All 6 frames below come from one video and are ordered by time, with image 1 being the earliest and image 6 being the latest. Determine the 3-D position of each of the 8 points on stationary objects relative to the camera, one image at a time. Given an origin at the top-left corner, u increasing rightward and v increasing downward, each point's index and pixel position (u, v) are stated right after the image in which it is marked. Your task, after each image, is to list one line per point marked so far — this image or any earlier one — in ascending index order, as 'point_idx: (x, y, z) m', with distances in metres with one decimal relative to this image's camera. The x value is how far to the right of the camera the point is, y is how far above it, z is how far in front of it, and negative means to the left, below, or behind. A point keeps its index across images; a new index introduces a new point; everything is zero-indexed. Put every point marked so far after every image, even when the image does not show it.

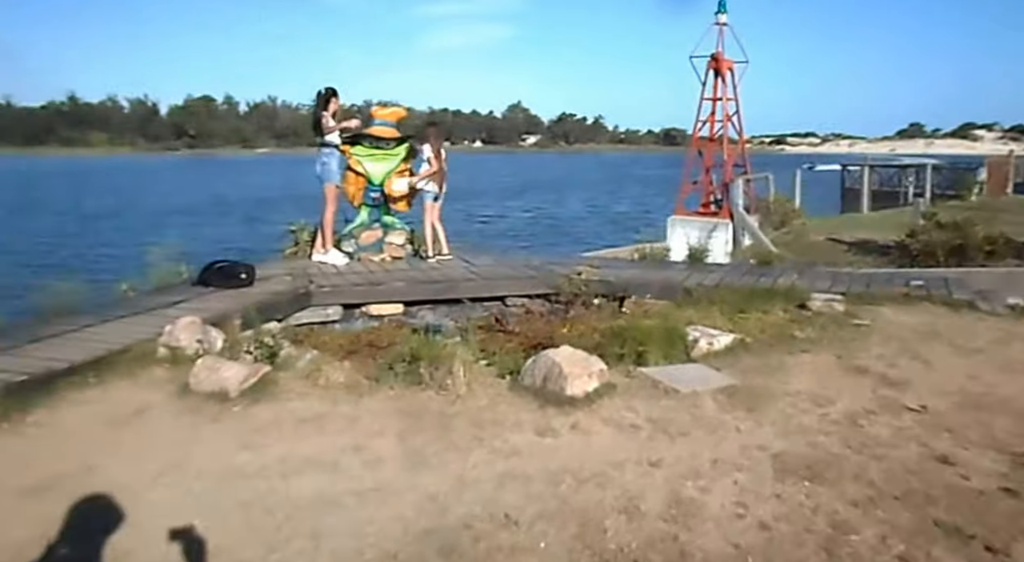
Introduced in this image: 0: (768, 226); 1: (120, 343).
0: (+6.8, +1.5, +18.8) m
1: (-2.4, -0.4, +4.3) m
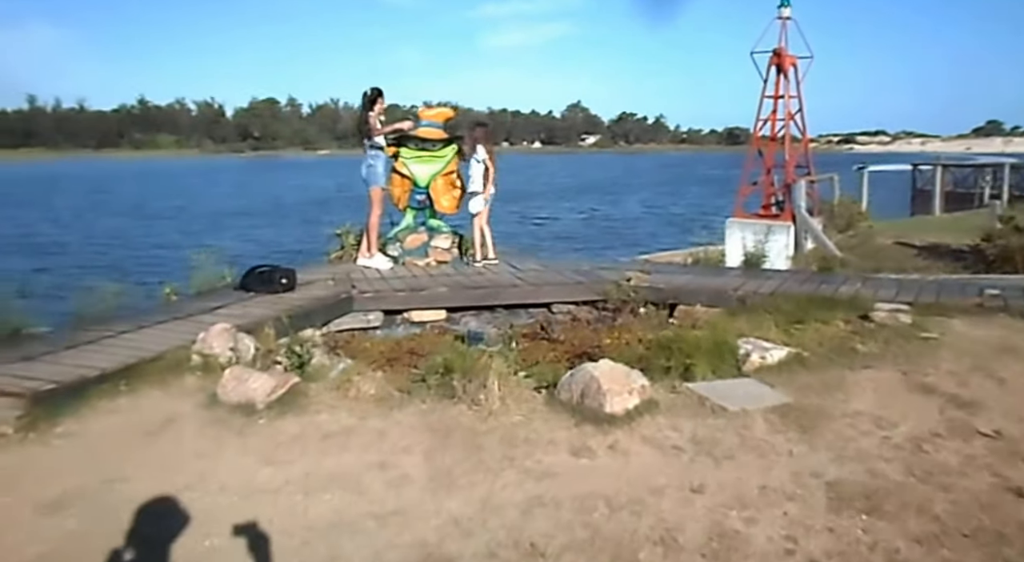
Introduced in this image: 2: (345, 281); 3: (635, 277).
0: (+8.1, +1.3, +18.1) m
1: (-2.2, -0.4, +4.3) m
2: (-1.8, 0.0, +7.5) m
3: (+1.6, +0.1, +9.0) m
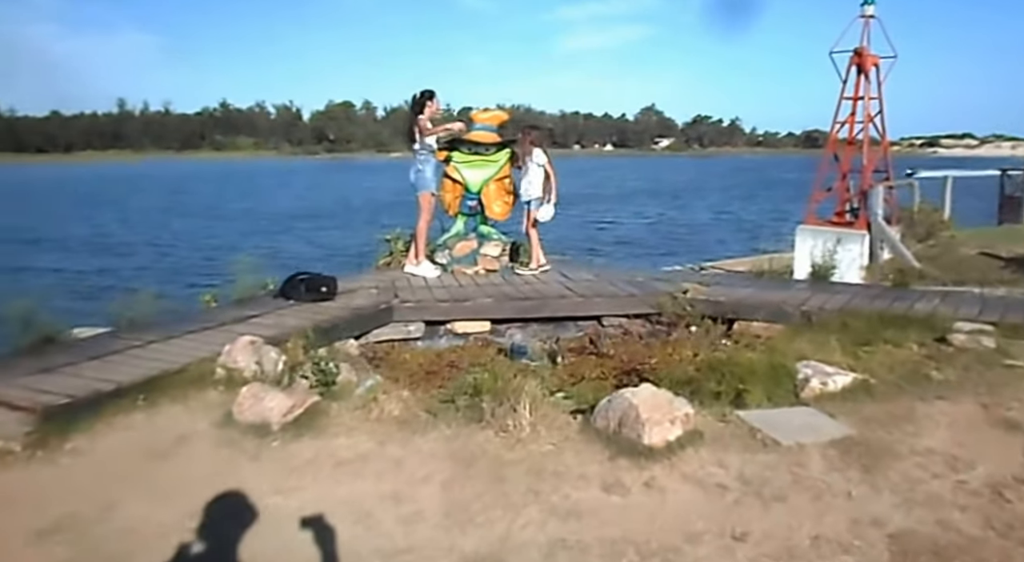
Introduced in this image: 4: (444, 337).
0: (+9.5, +1.0, +17.1) m
1: (-2.0, -0.5, +4.2) m
2: (-1.3, -0.1, +7.4) m
3: (+2.2, -0.1, +8.6) m
4: (-0.7, -0.6, +7.1) m
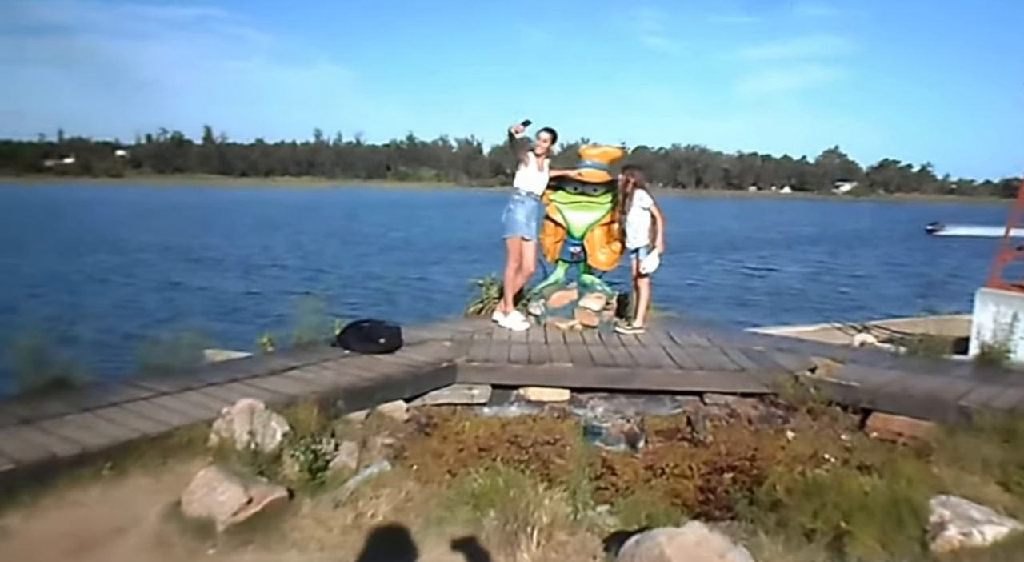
0: (+12.1, -0.7, +14.1) m
1: (-1.8, -0.8, +3.8) m
2: (-0.5, -0.6, +6.8) m
3: (+3.1, -0.9, +7.3) m
4: (0.0, -1.1, +6.4) m
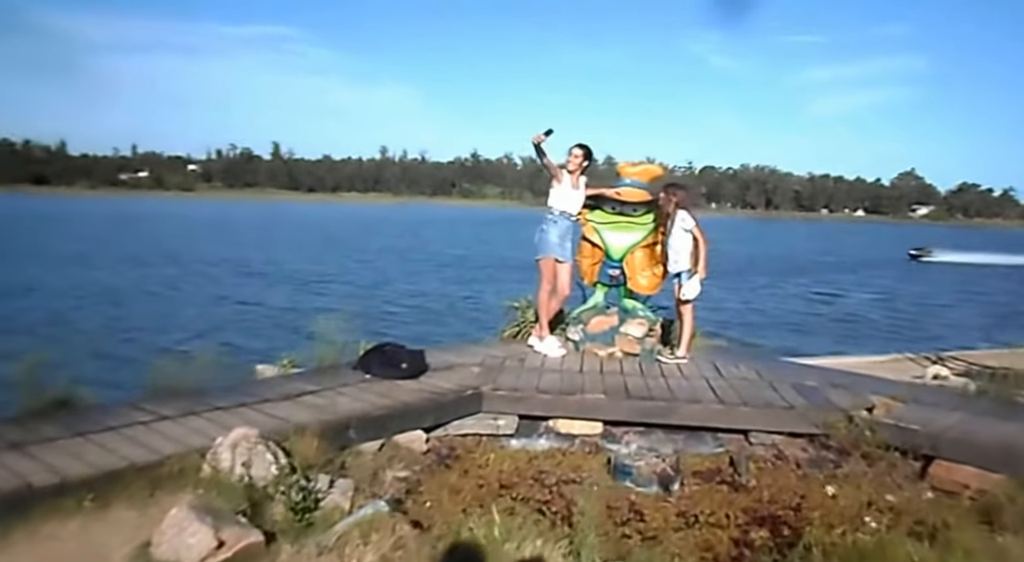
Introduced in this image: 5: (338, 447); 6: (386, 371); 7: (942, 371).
0: (+12.9, -1.4, +12.8) m
1: (-1.8, -0.9, +3.6) m
2: (-0.2, -0.8, +6.5) m
3: (+3.4, -1.2, +6.7) m
4: (+0.3, -1.3, +6.0) m
5: (-1.1, -1.0, +4.5) m
6: (-1.0, -0.7, +5.7) m
7: (+6.4, -1.4, +10.8) m
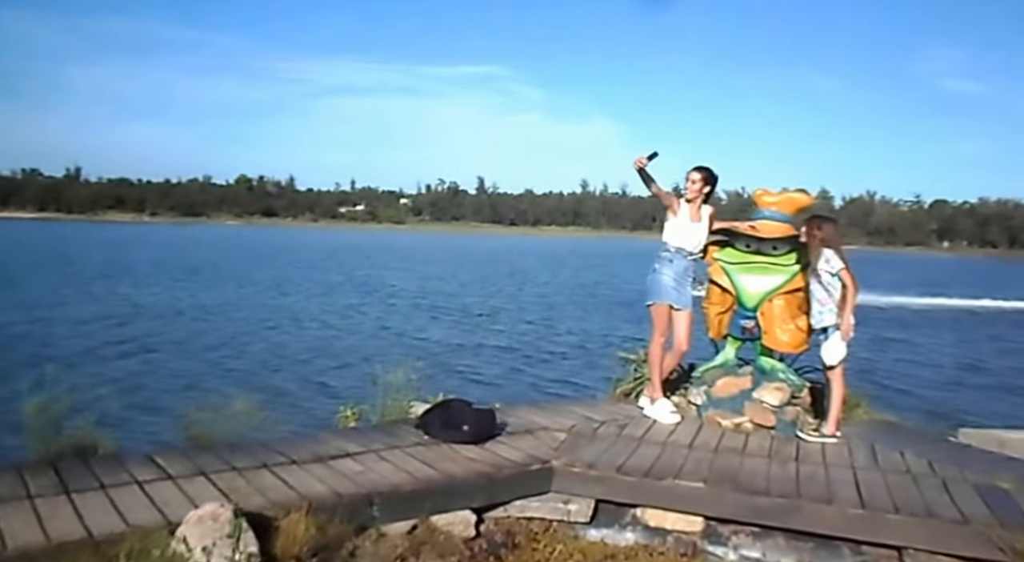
0: (+14.8, -2.5, +8.3) m
1: (-1.7, -1.1, +3.2) m
2: (+0.5, -1.2, +5.6) m
3: (+4.1, -1.7, +4.8) m
4: (+0.8, -1.7, +5.0) m
5: (-0.9, -1.3, +3.9) m
6: (-0.4, -1.1, +5.1) m
7: (+8.0, -2.2, +8.1) m
